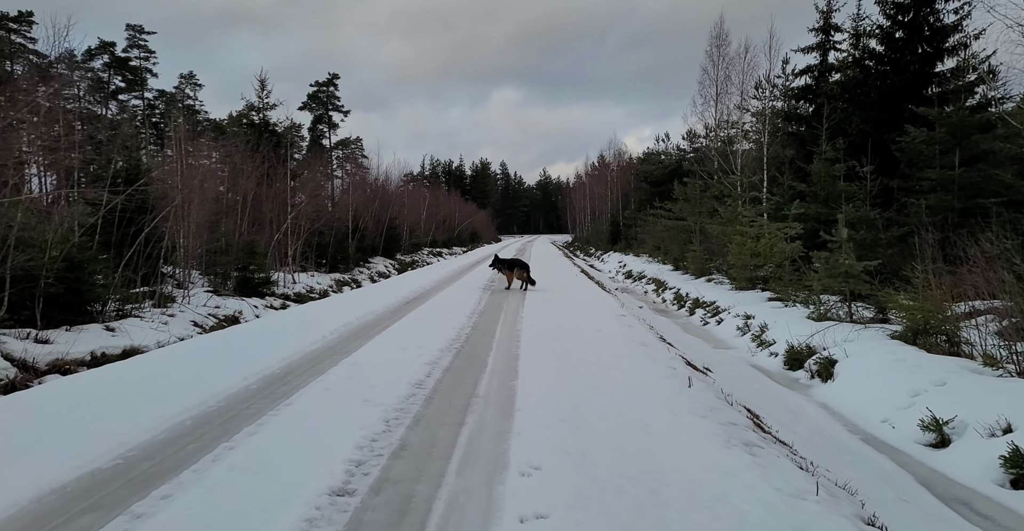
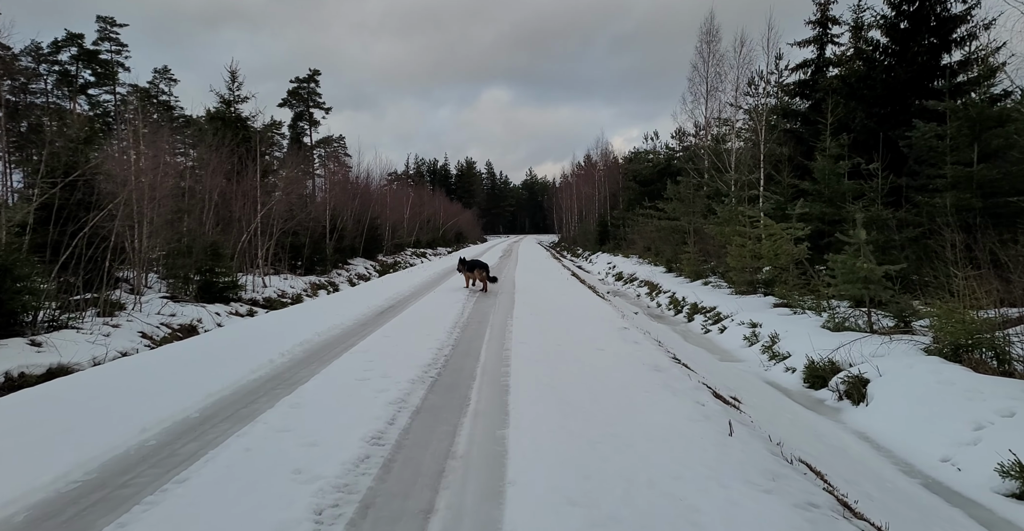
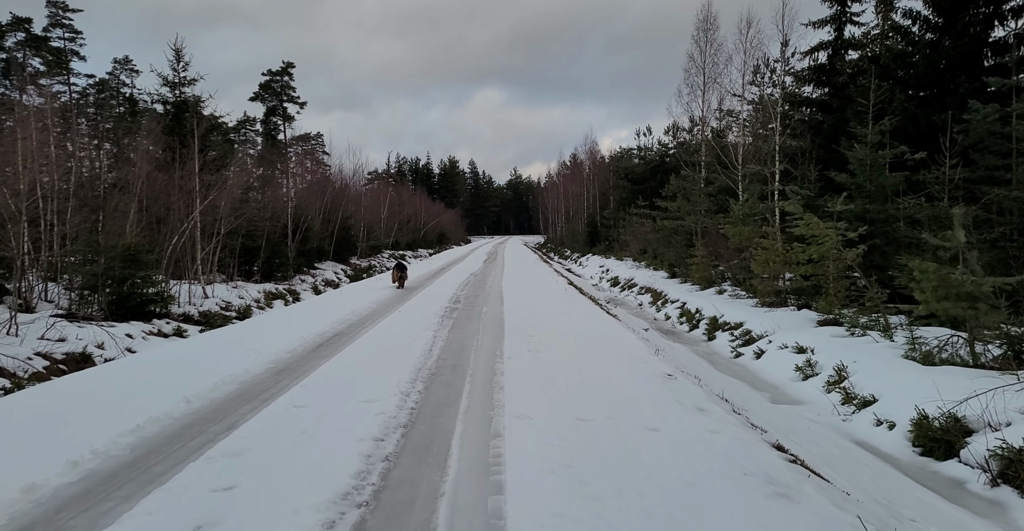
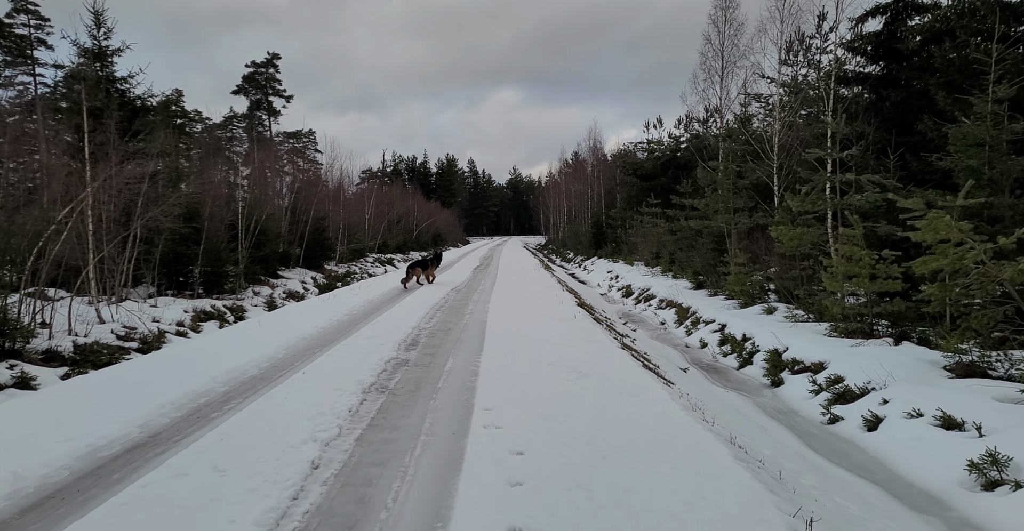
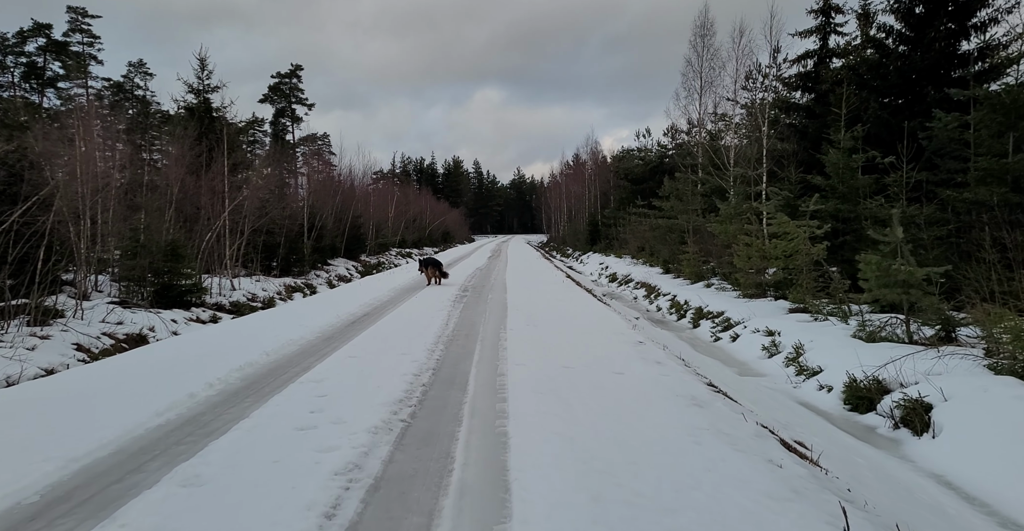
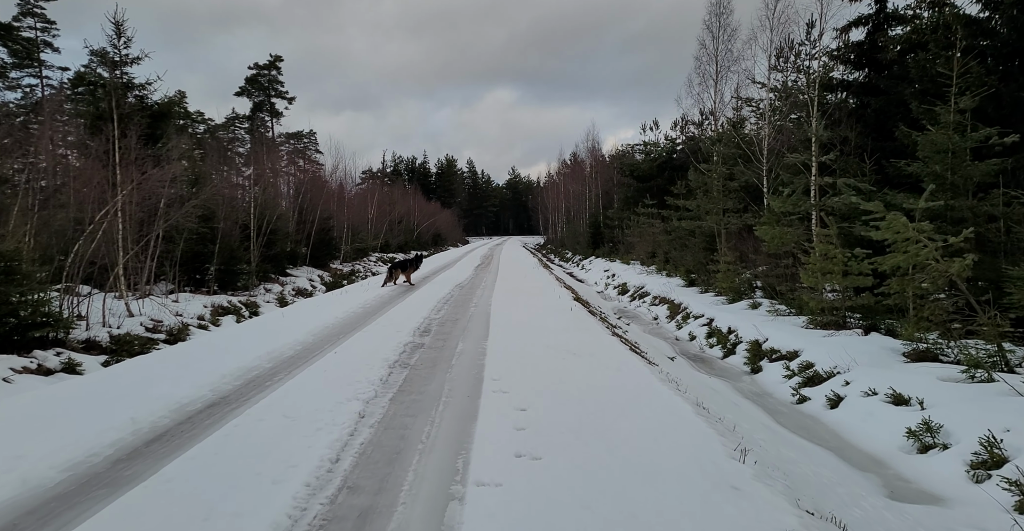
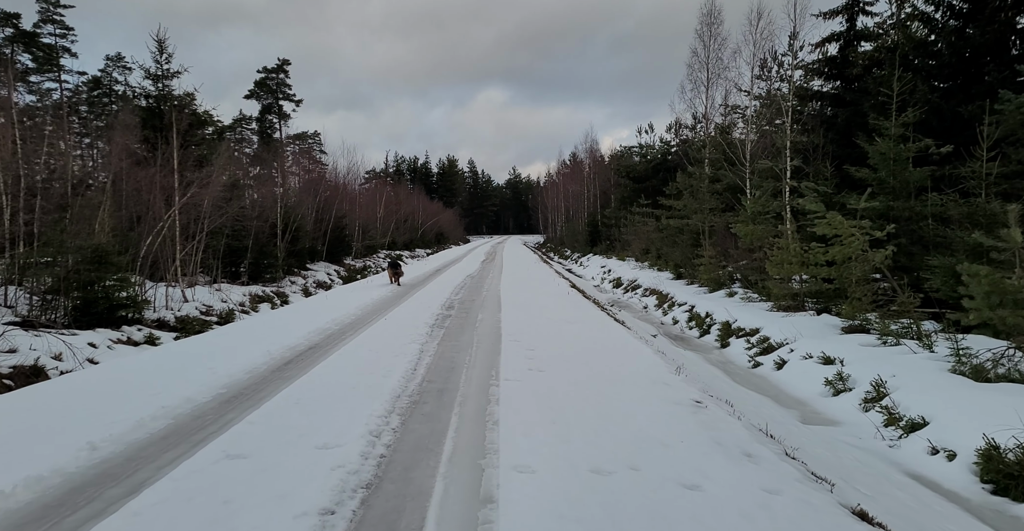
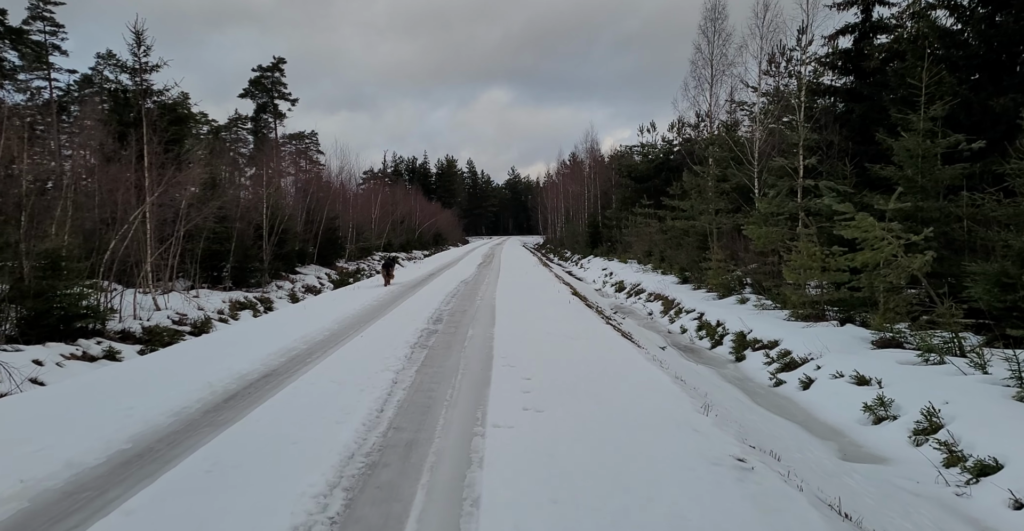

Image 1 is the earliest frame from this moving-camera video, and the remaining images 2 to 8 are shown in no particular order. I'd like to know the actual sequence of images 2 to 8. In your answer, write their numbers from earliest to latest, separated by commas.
2, 5, 3, 7, 8, 6, 4
